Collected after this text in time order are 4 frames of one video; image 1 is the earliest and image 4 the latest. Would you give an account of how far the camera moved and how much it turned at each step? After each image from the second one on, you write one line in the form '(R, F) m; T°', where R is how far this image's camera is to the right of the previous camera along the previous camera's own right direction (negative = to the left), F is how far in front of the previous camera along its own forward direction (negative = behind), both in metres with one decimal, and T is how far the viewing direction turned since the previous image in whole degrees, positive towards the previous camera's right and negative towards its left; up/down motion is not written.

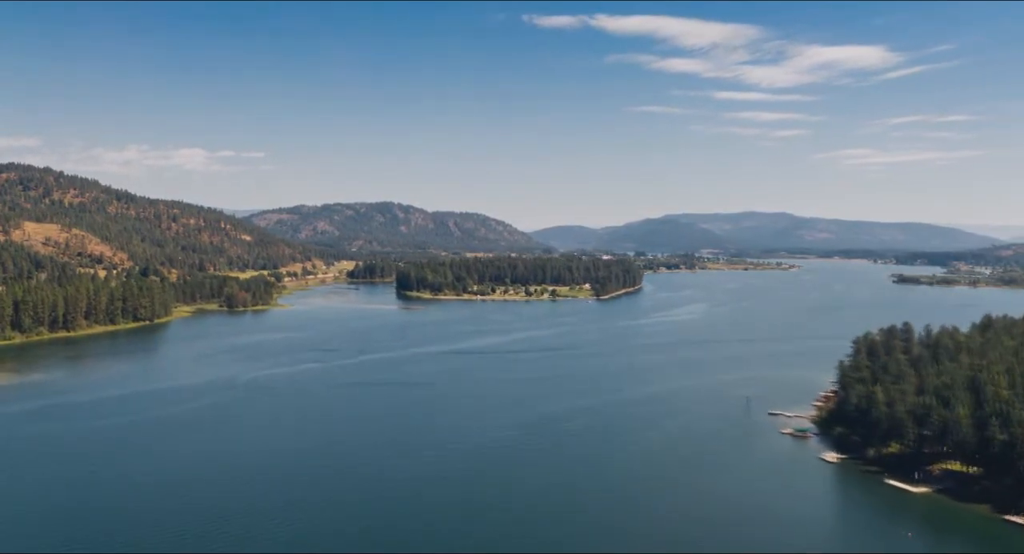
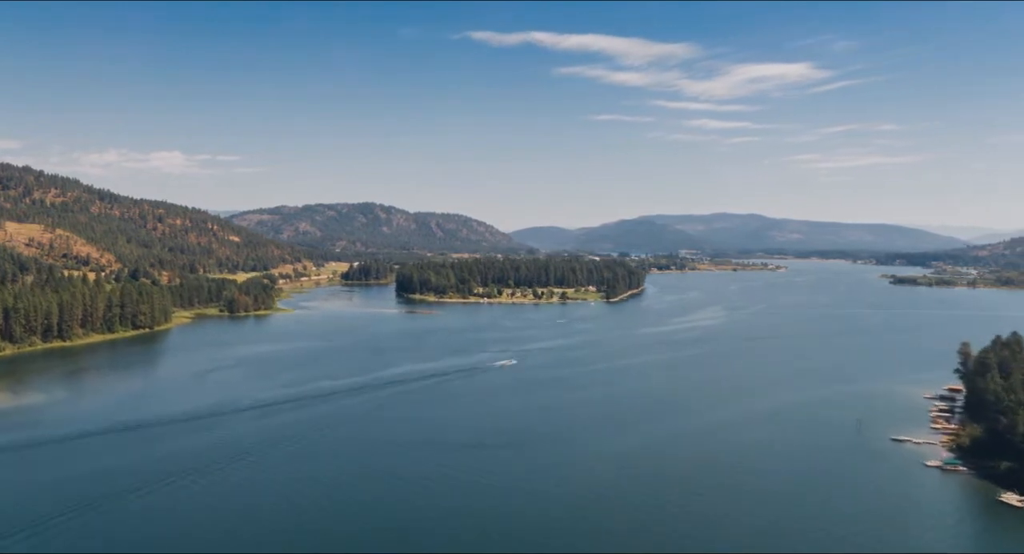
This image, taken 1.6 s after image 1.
(-2.3, +2.7) m; +1°
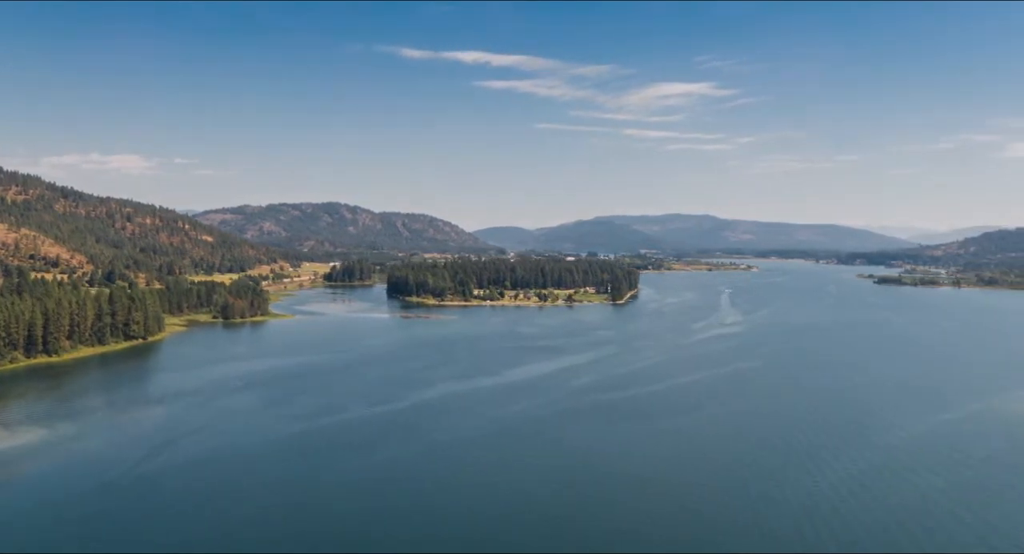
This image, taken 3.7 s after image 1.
(-3.1, +3.5) m; +2°
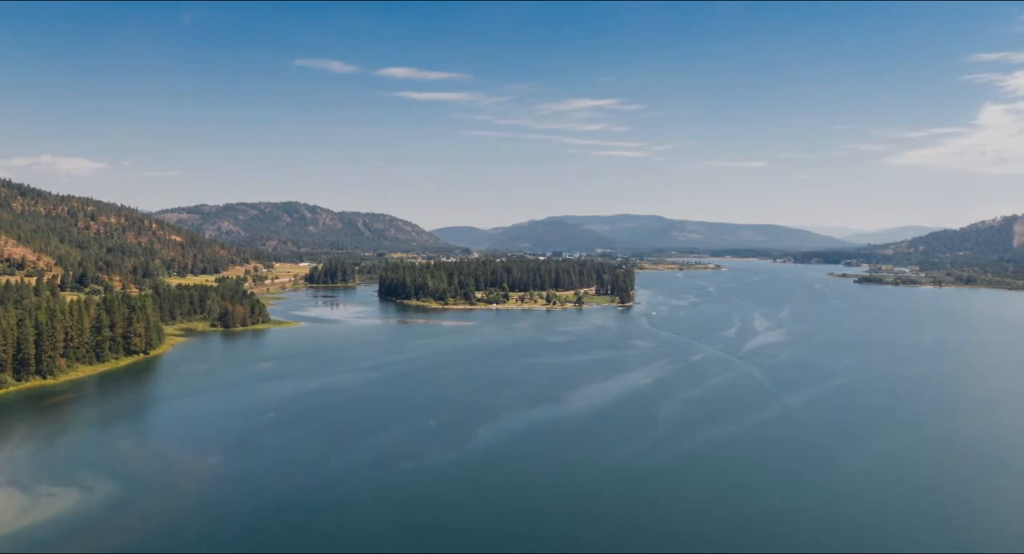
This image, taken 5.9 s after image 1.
(-3.6, +3.8) m; +3°
